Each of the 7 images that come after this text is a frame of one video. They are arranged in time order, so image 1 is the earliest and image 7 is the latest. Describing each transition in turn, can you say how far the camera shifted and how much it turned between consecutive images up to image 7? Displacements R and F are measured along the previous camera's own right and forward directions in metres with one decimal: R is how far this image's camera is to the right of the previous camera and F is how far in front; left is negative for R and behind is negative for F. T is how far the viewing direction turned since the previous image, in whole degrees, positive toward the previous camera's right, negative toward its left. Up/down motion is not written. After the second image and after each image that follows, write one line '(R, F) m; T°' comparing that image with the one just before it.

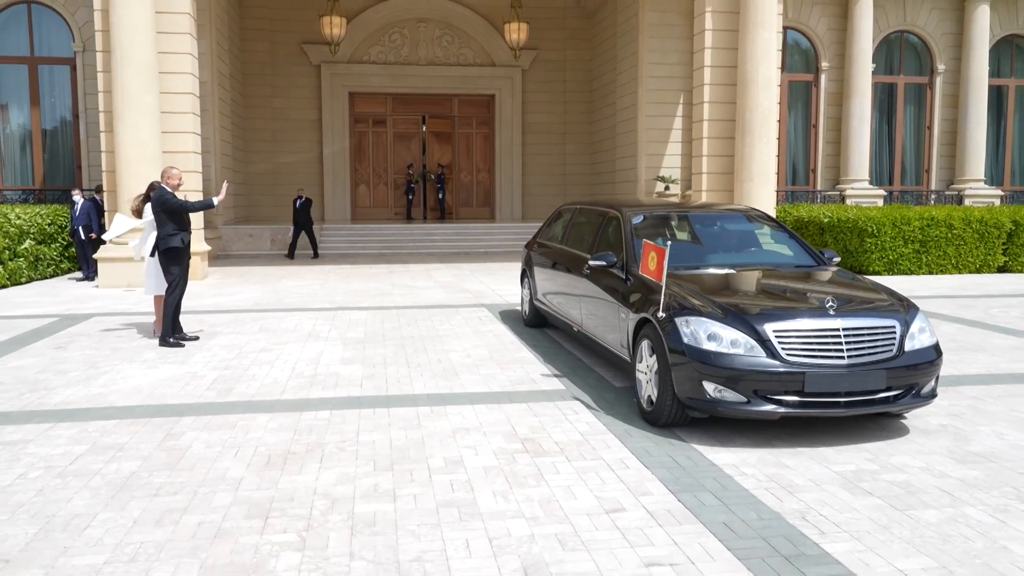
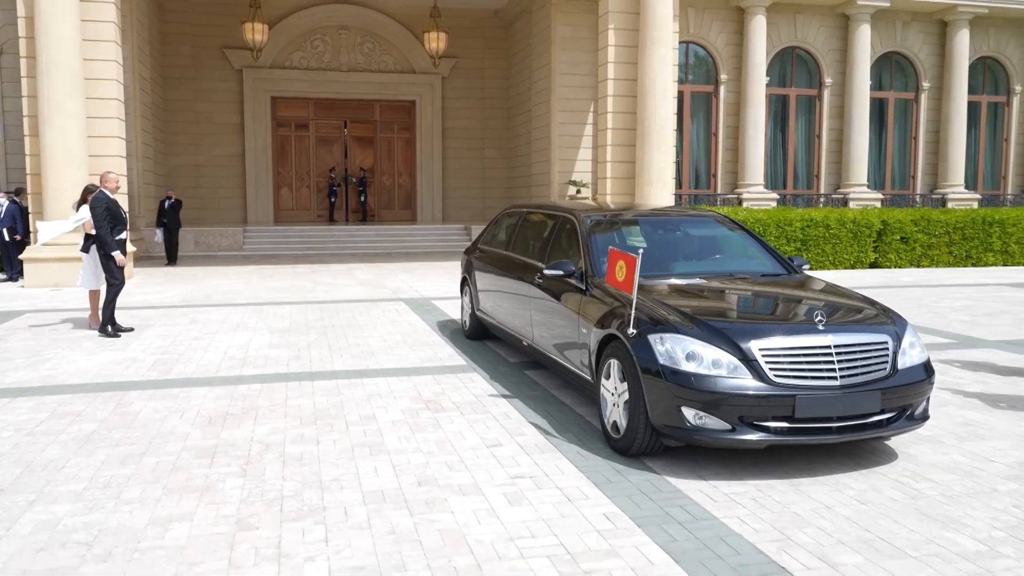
(+0.2, -1.1) m; +5°
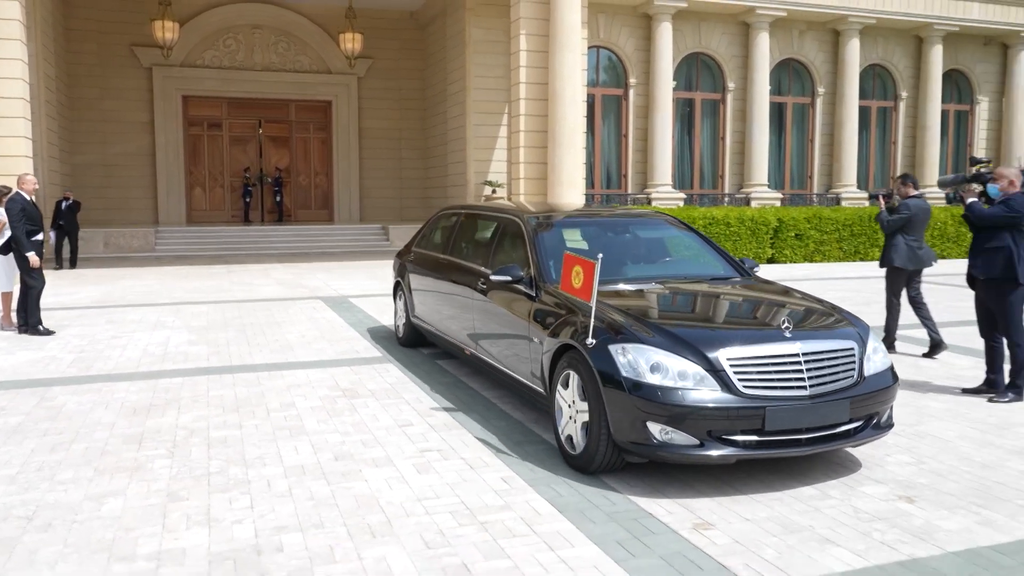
(+0.1, -0.5) m; +5°
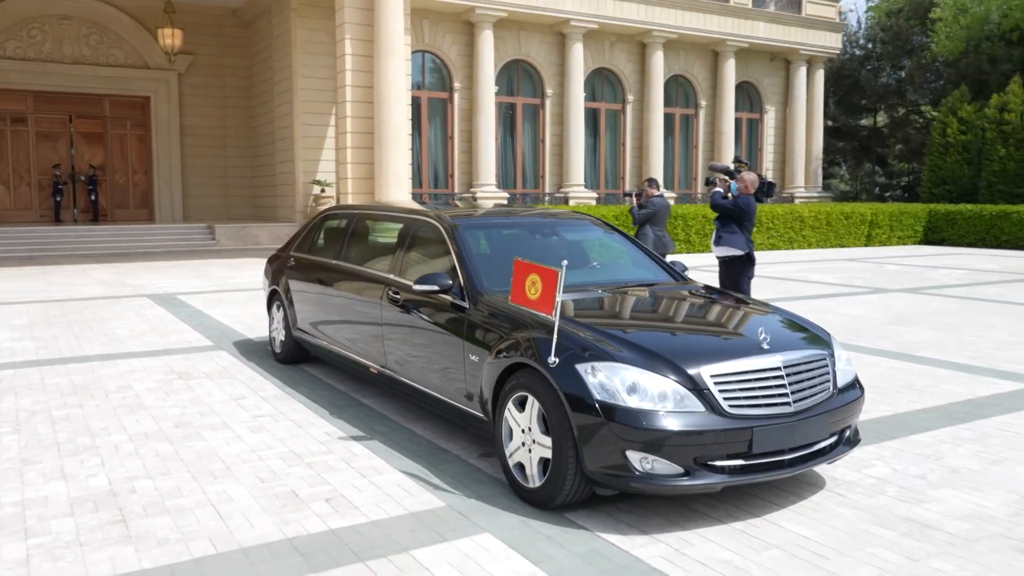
(+0.1, -1.0) m; +11°
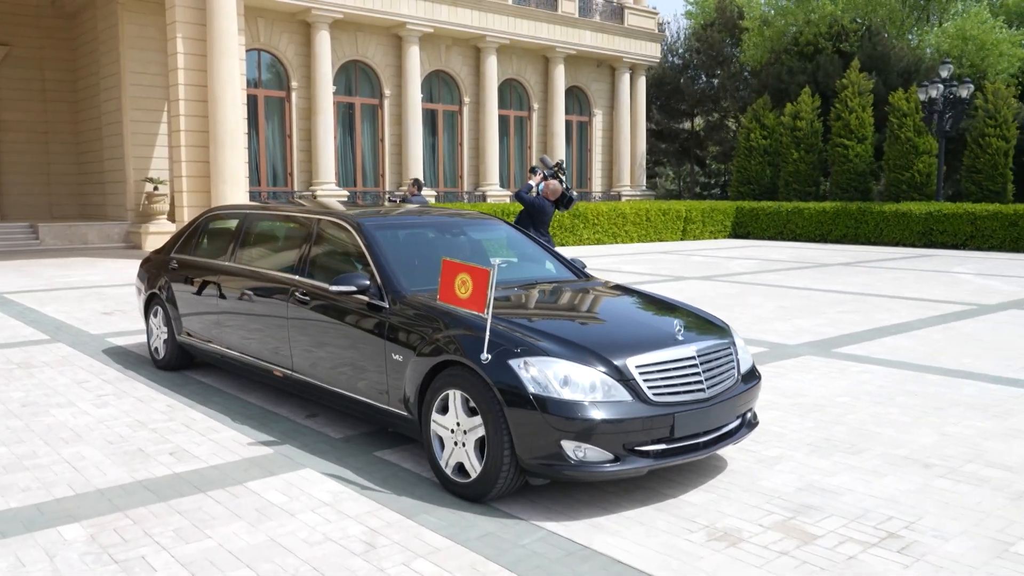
(+0.2, -1.1) m; +10°
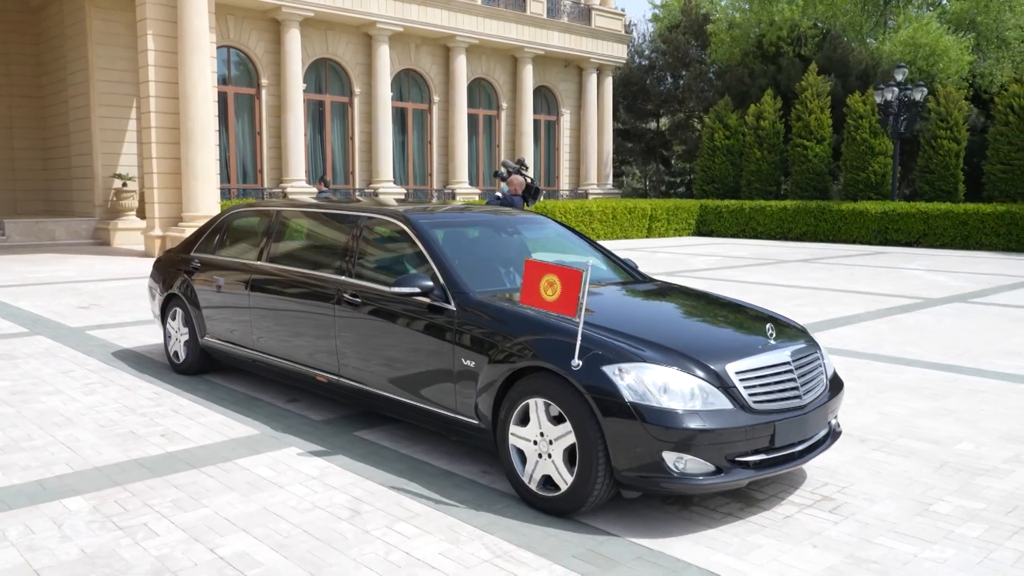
(0.0, -0.4) m; +2°
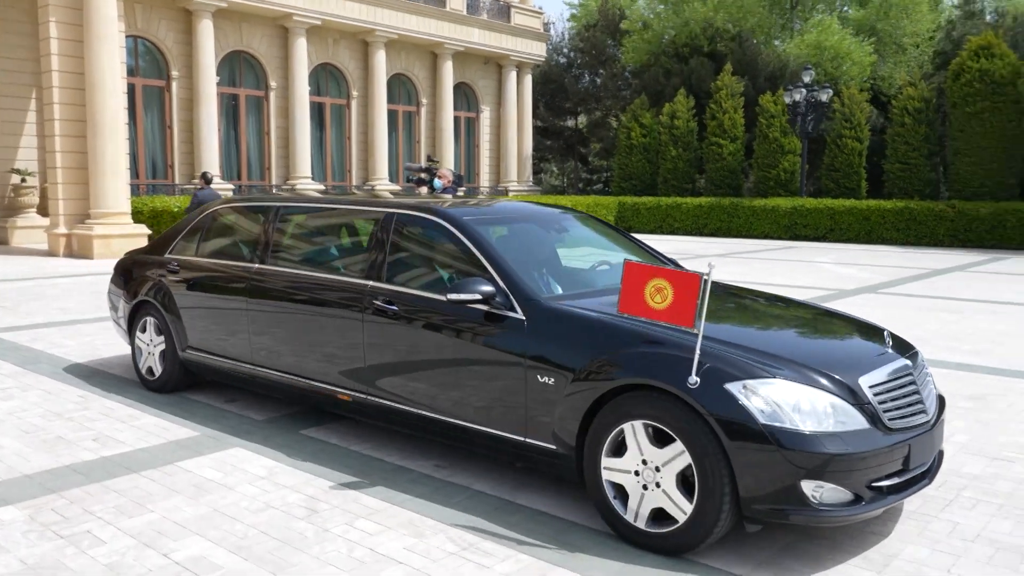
(-0.2, 0.0) m; +6°
